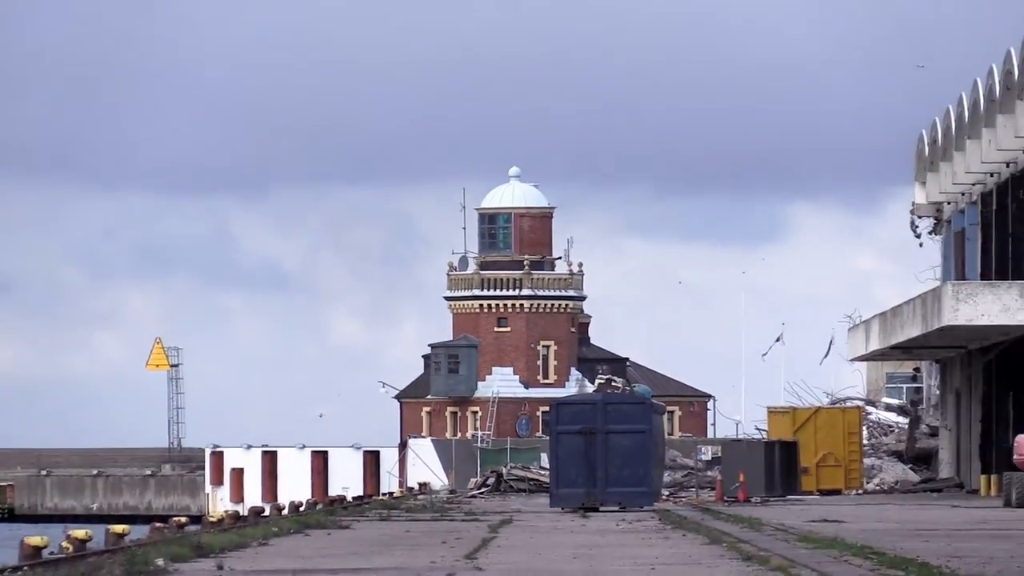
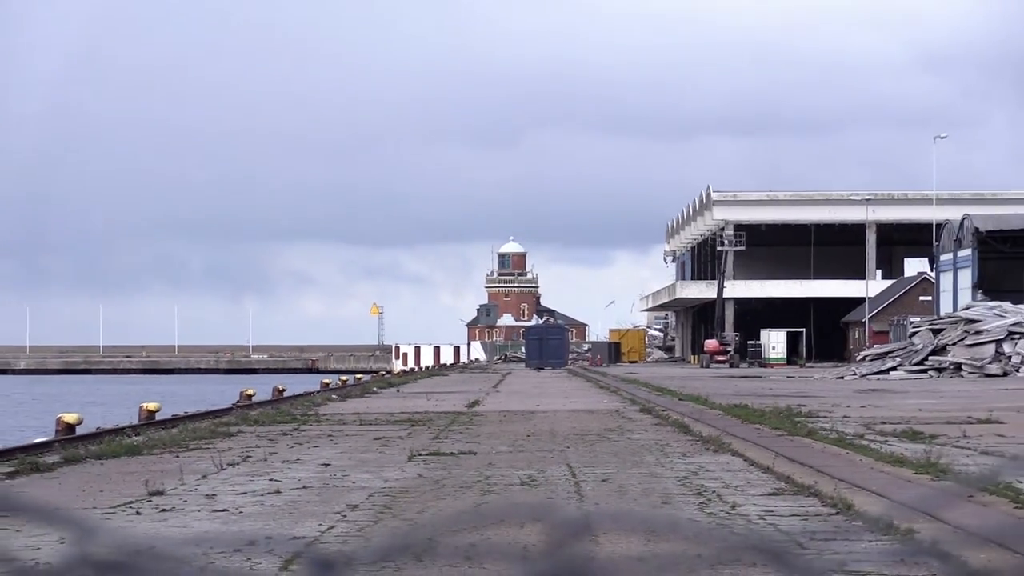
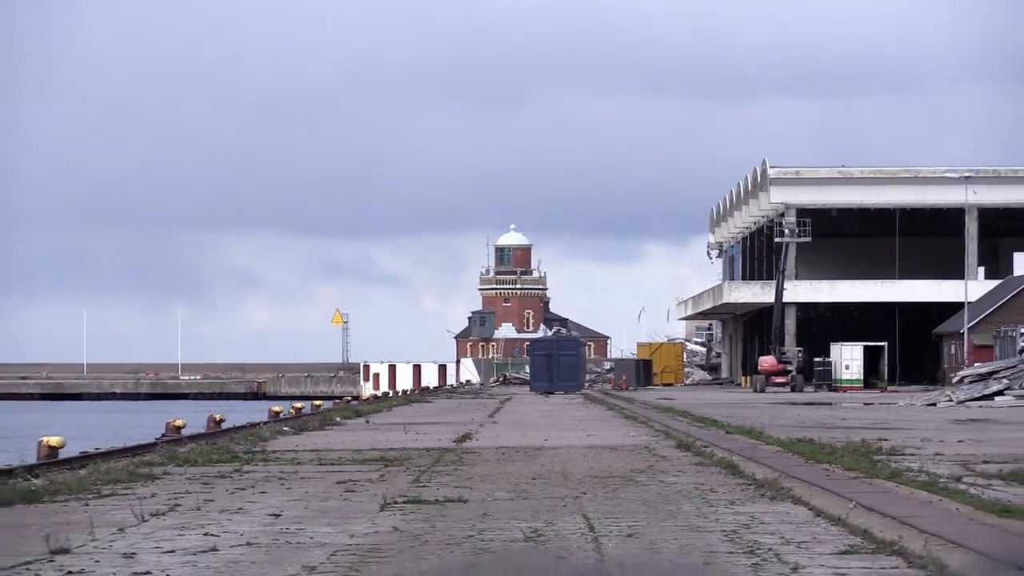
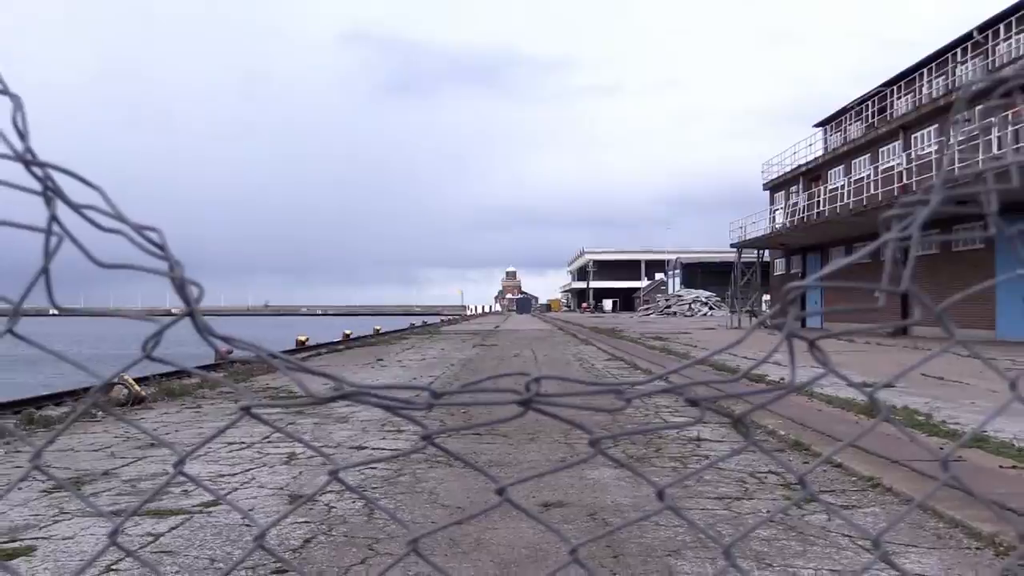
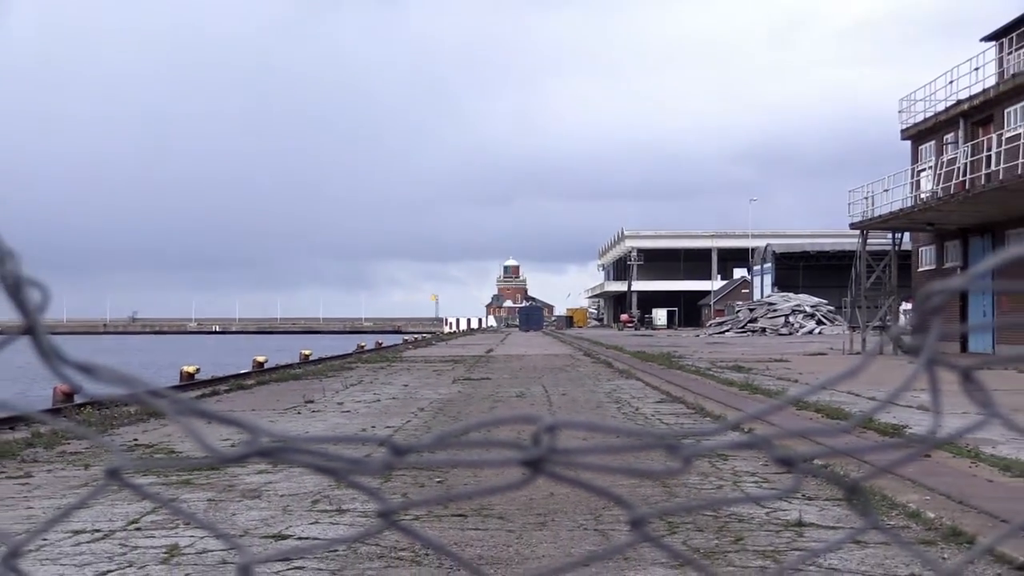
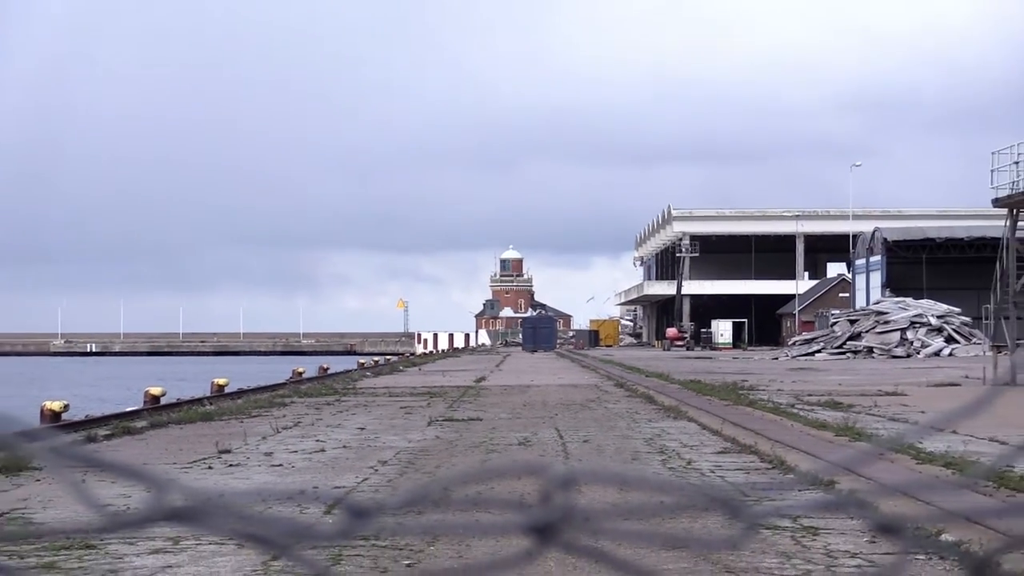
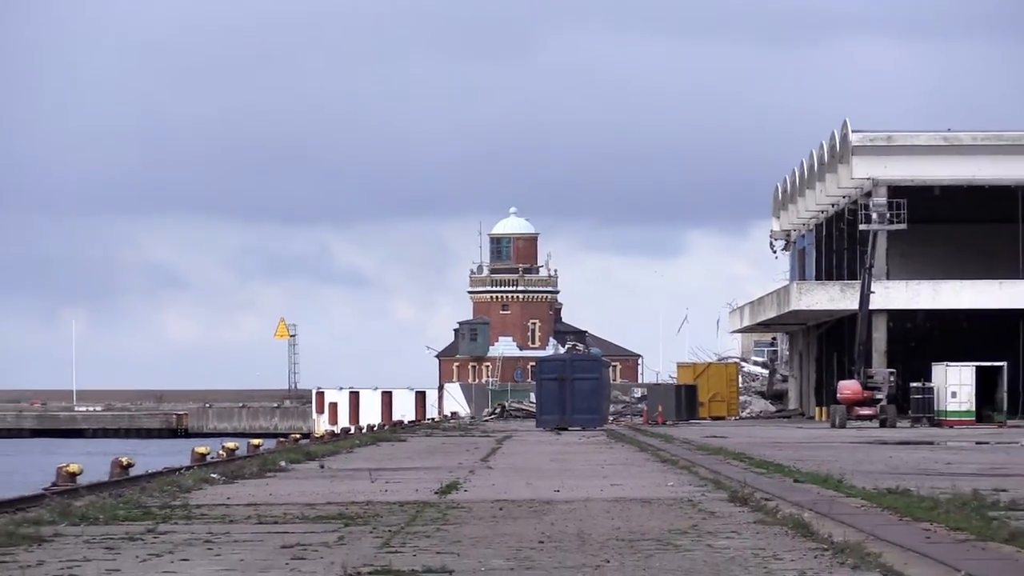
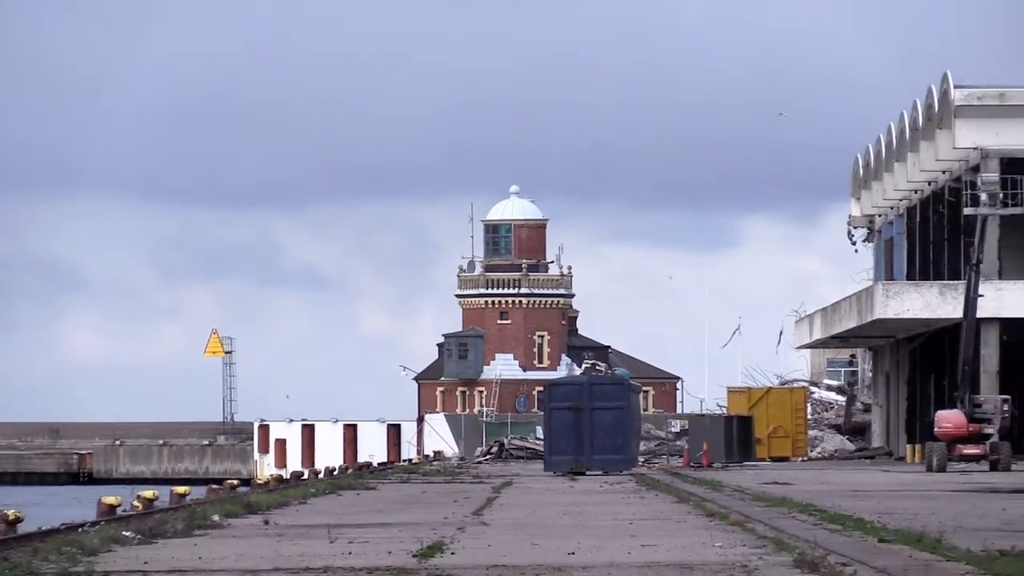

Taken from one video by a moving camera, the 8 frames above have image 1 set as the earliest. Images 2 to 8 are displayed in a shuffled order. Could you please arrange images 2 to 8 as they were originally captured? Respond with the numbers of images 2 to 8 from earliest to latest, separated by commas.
8, 7, 3, 2, 6, 5, 4
